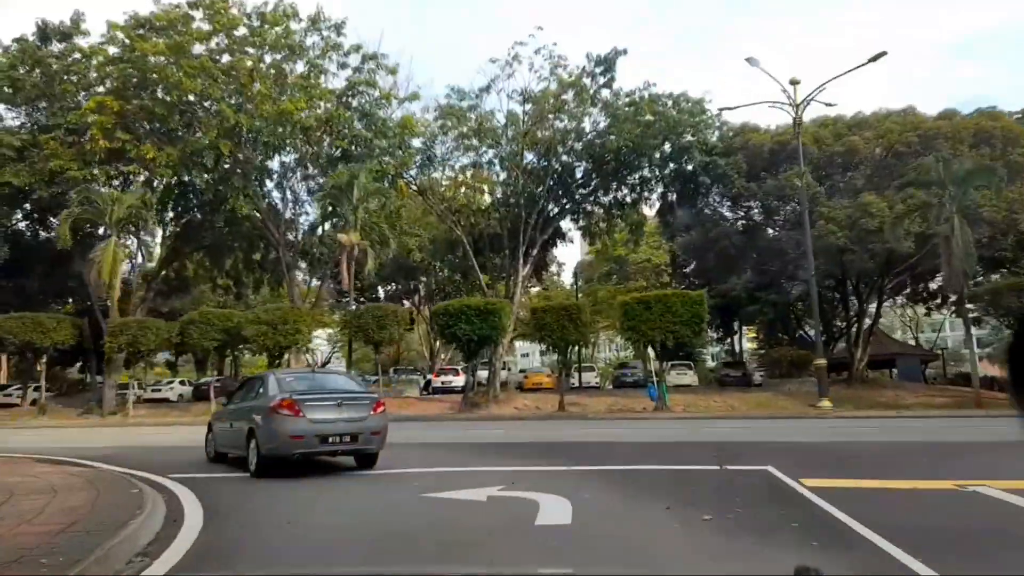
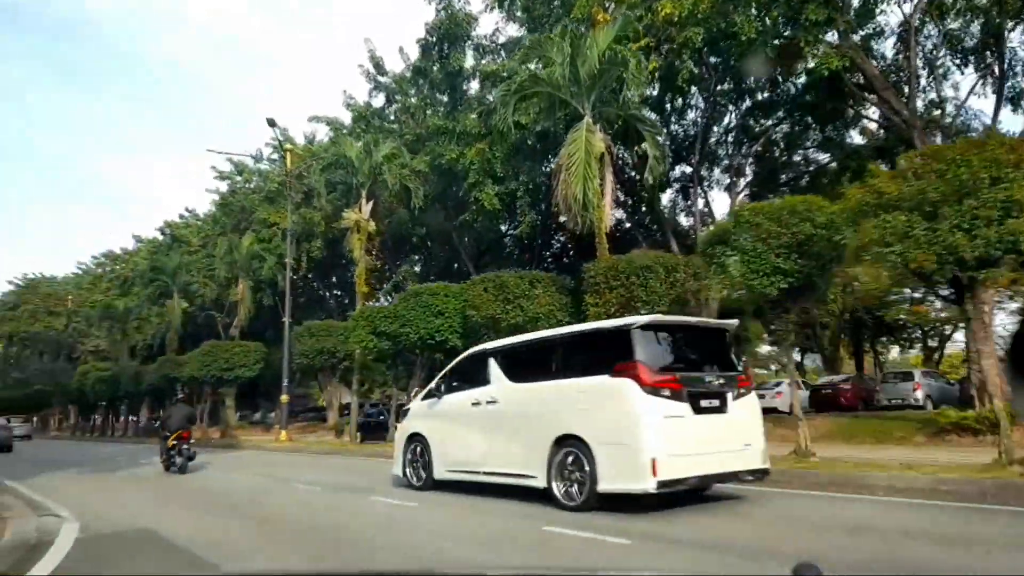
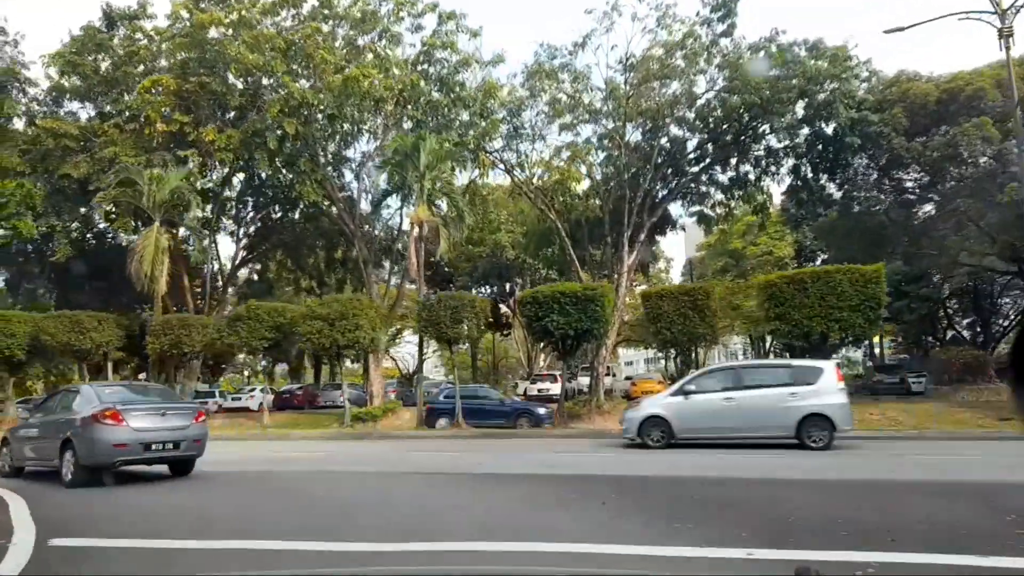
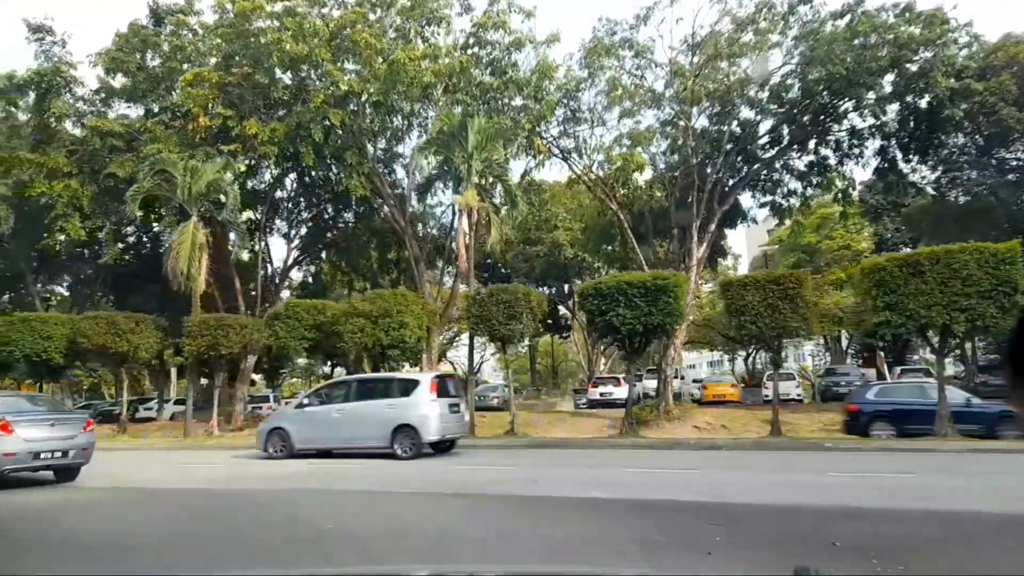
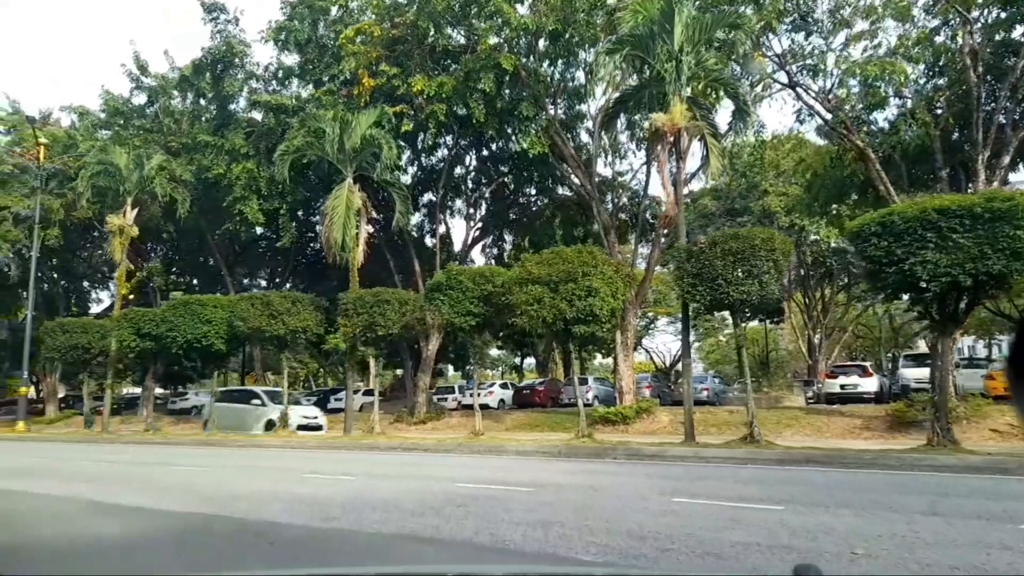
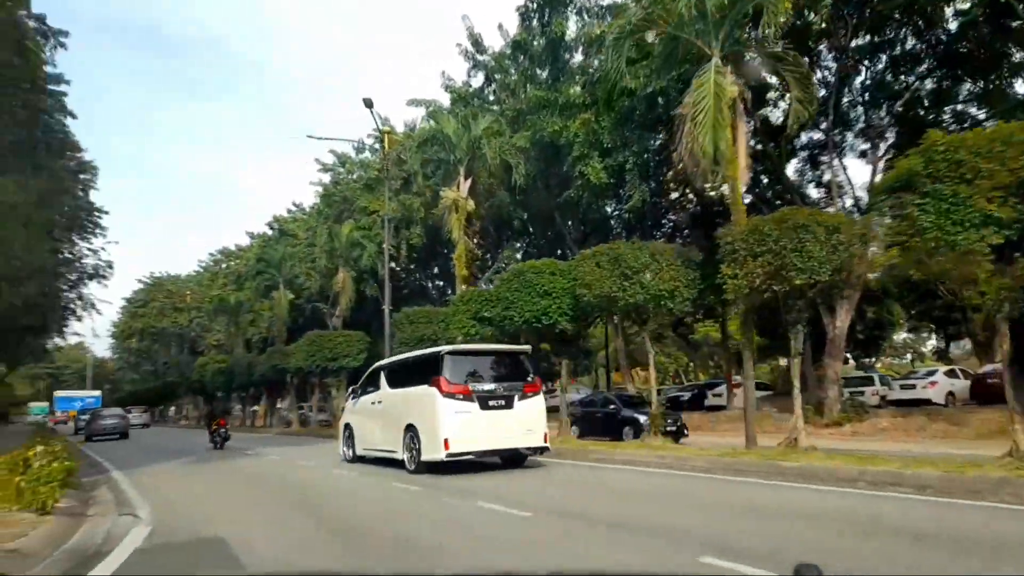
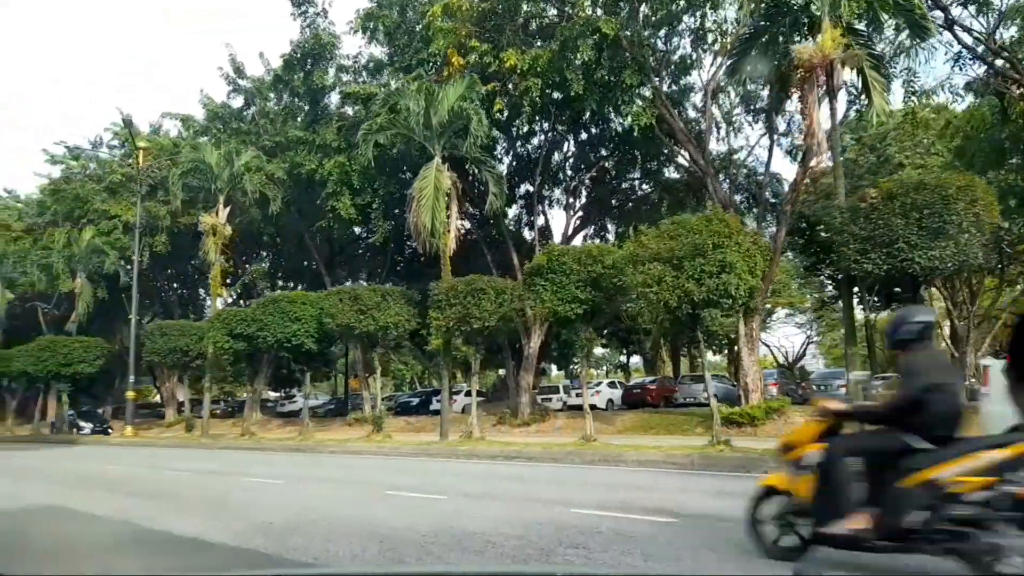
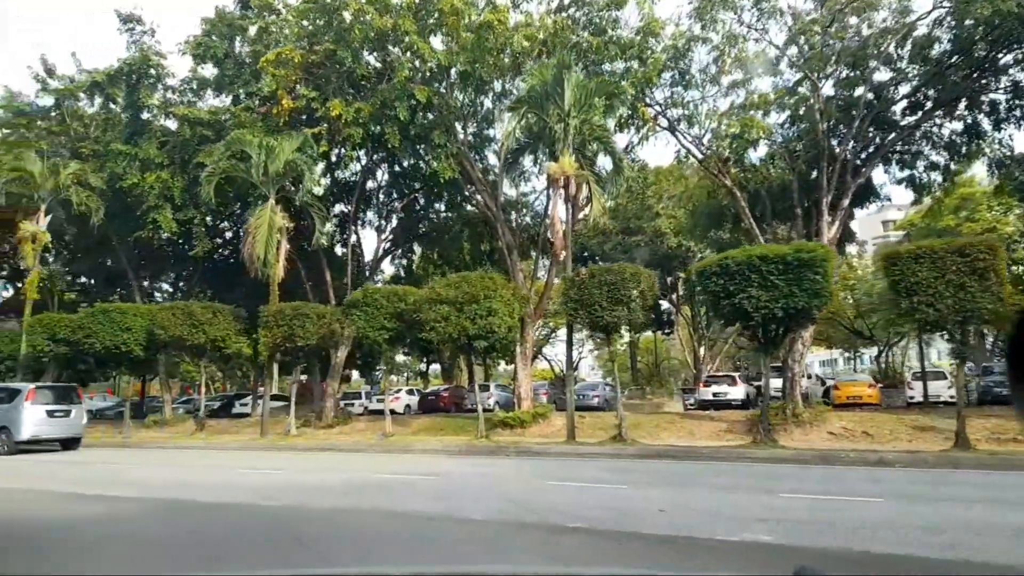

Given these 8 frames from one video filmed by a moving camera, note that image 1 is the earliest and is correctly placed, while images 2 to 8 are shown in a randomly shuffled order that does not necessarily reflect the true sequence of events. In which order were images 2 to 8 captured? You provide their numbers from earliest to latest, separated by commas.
3, 4, 8, 5, 7, 2, 6
